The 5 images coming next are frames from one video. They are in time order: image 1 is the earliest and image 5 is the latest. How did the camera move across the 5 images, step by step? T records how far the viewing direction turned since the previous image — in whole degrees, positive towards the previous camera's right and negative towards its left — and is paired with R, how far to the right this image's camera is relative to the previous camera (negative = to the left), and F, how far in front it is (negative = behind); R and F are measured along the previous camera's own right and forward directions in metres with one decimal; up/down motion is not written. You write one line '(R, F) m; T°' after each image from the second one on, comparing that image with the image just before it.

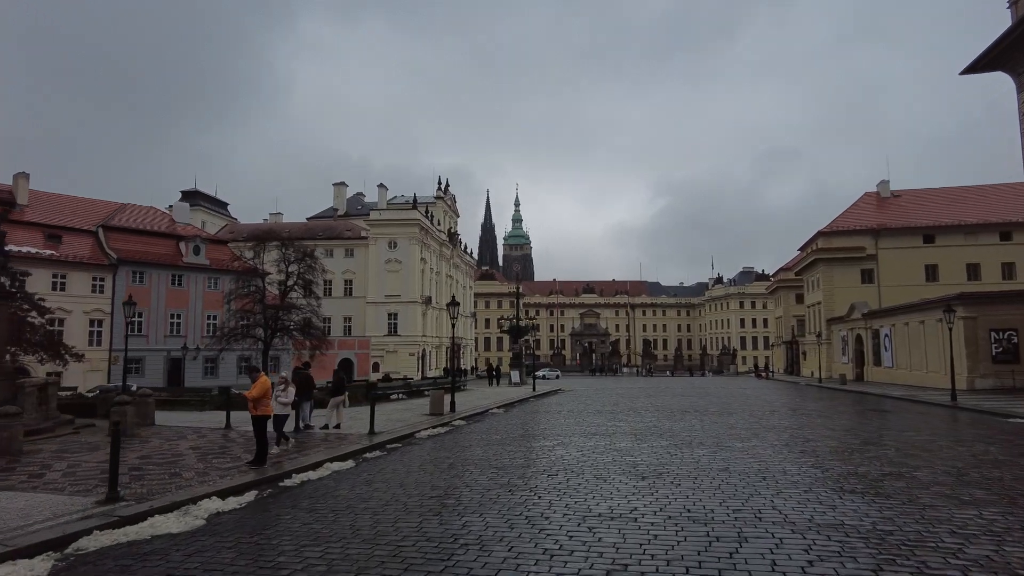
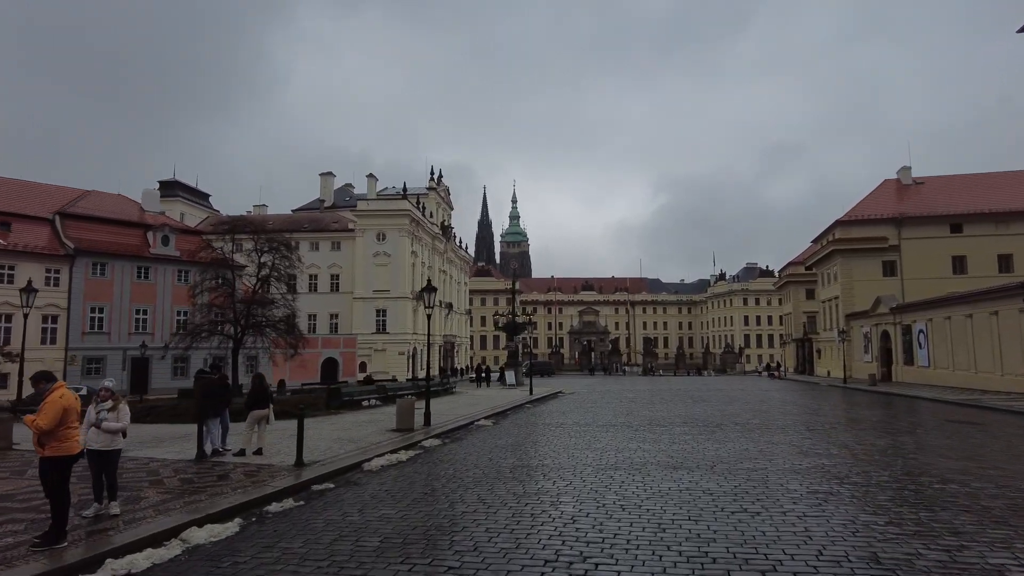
(+0.2, +4.4) m; 0°
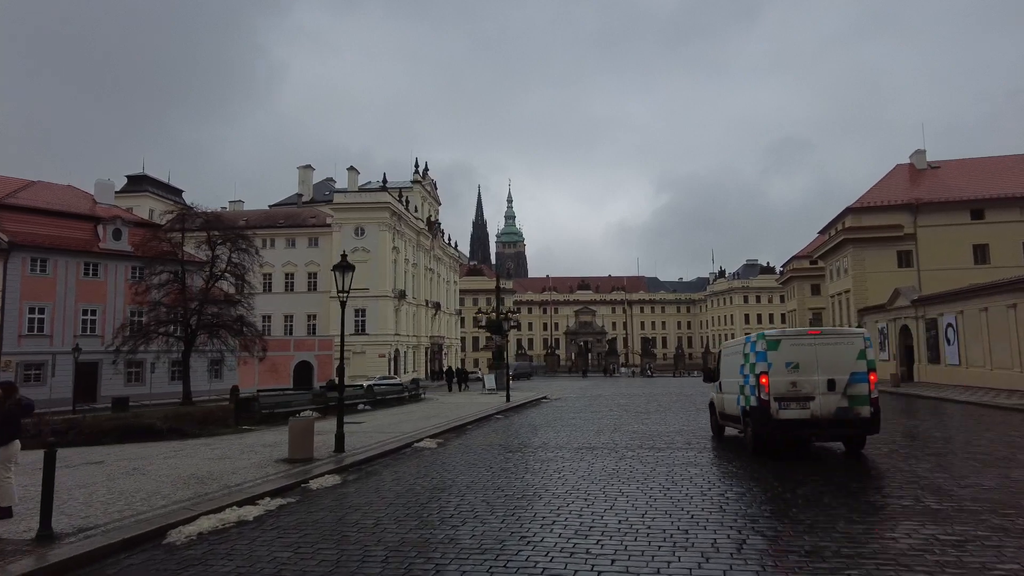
(+1.1, +4.4) m; 0°
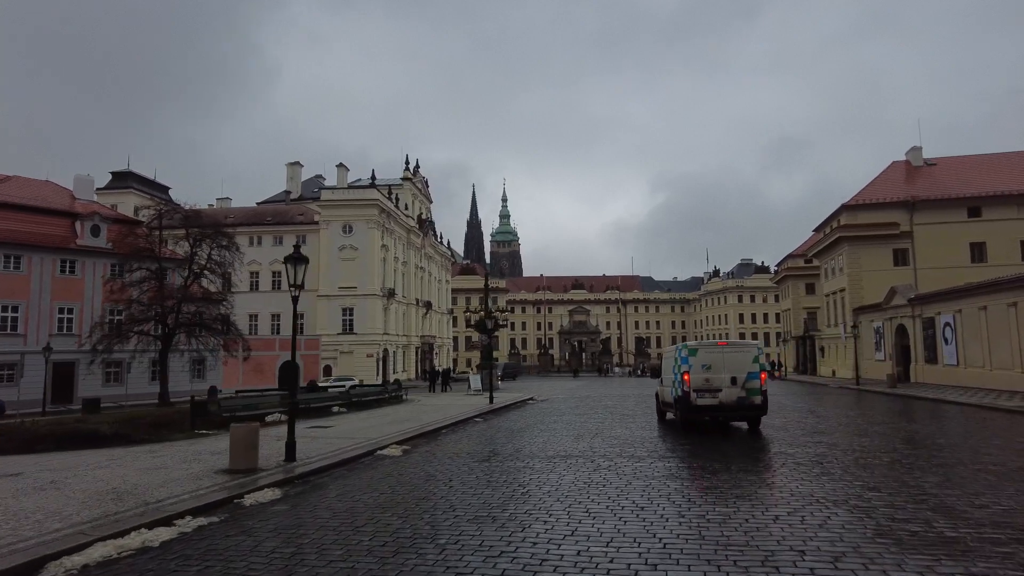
(+0.5, +1.1) m; 0°
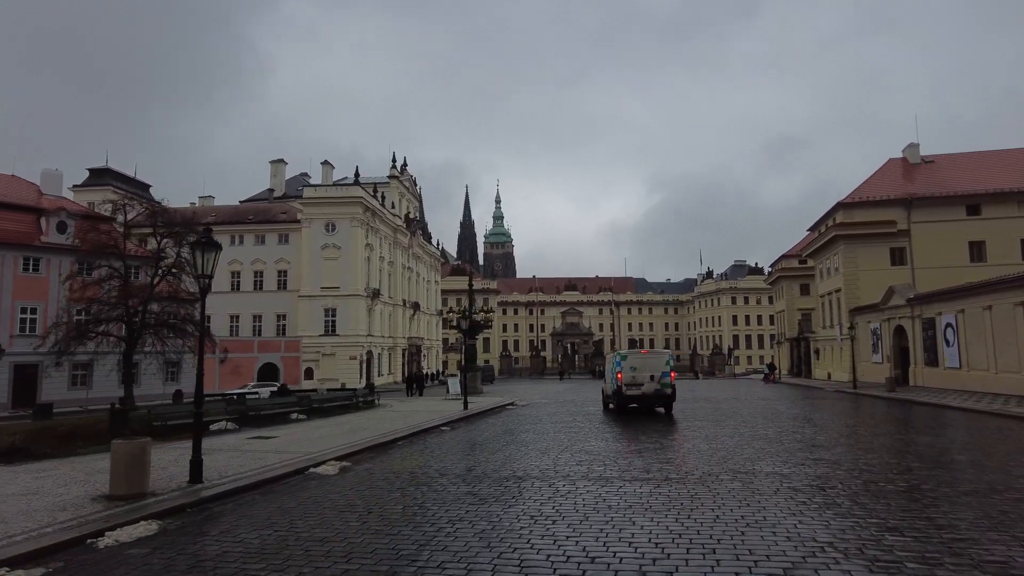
(+0.7, +1.8) m; 0°
